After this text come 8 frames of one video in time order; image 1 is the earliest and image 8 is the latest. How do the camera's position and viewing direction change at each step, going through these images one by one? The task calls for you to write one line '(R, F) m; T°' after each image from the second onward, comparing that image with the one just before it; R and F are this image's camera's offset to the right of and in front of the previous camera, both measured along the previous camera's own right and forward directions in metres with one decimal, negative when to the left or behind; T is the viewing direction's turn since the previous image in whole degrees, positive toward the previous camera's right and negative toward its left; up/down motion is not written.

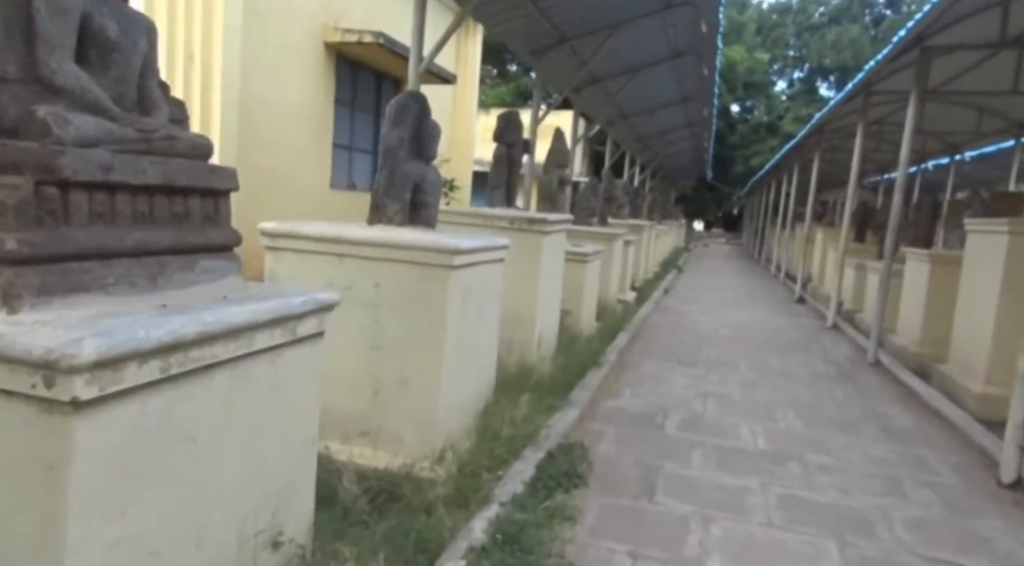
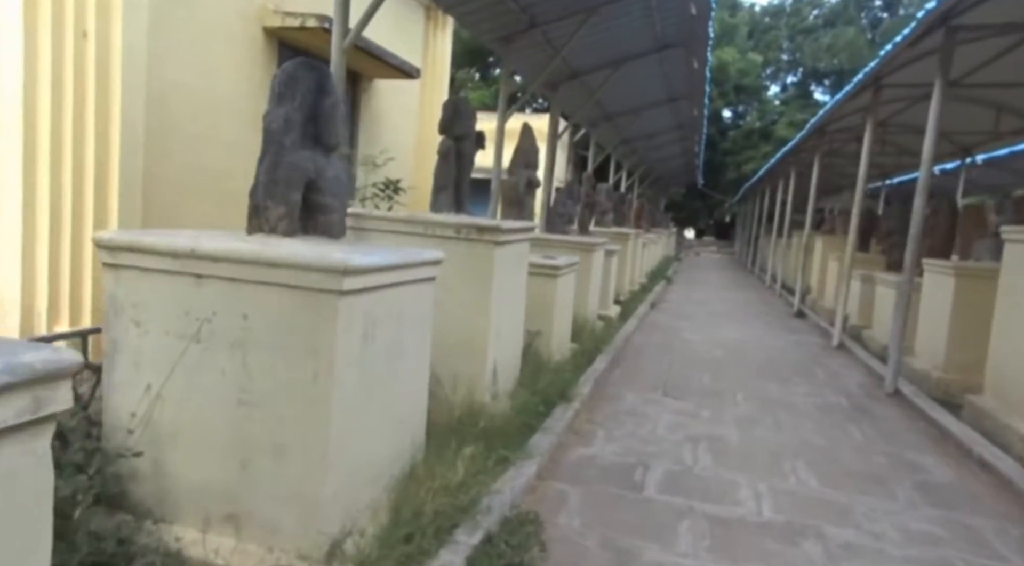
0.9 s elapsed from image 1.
(+0.2, +0.8) m; +1°
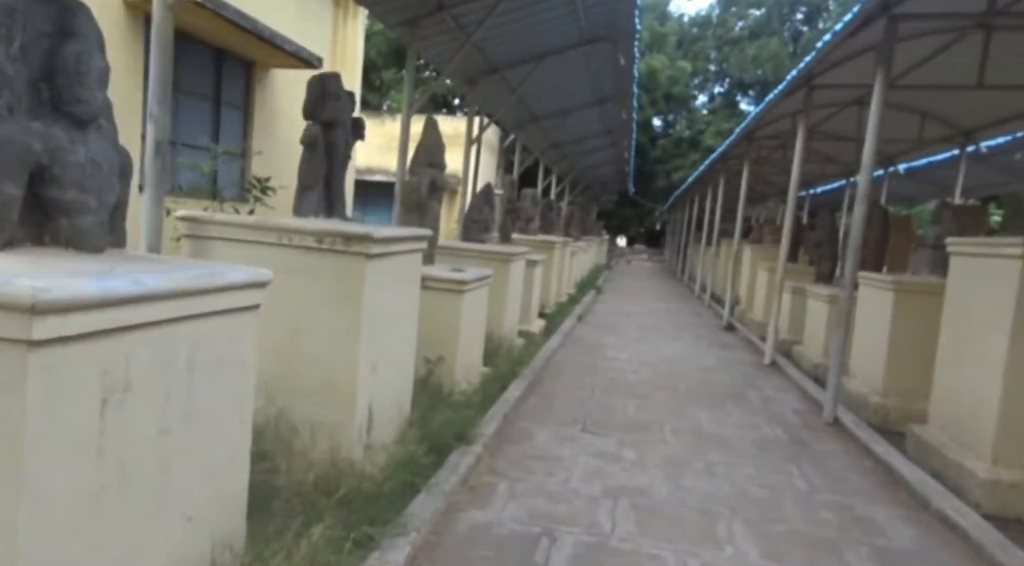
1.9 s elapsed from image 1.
(+0.2, +0.7) m; +5°
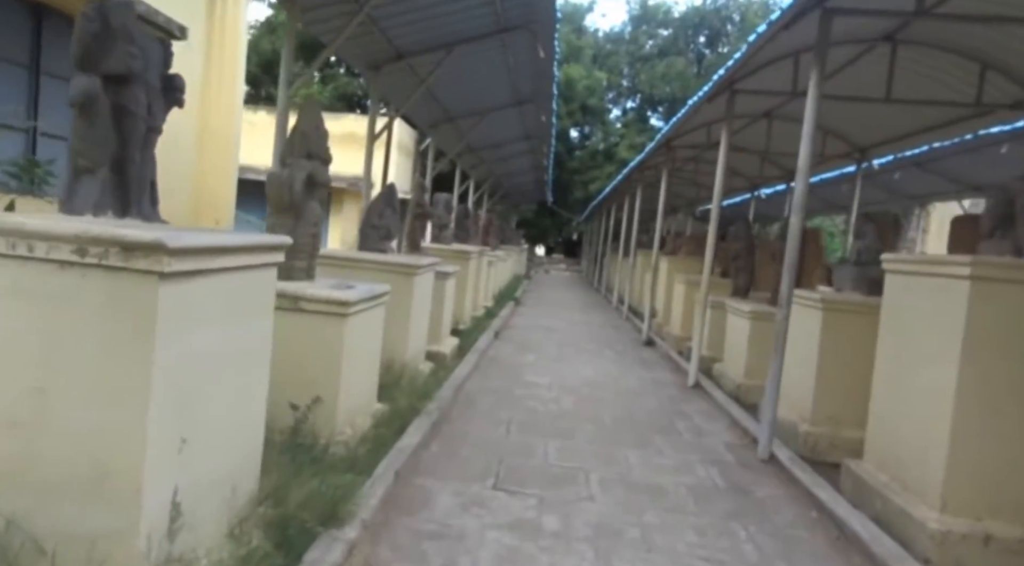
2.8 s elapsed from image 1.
(+0.1, +0.9) m; +6°
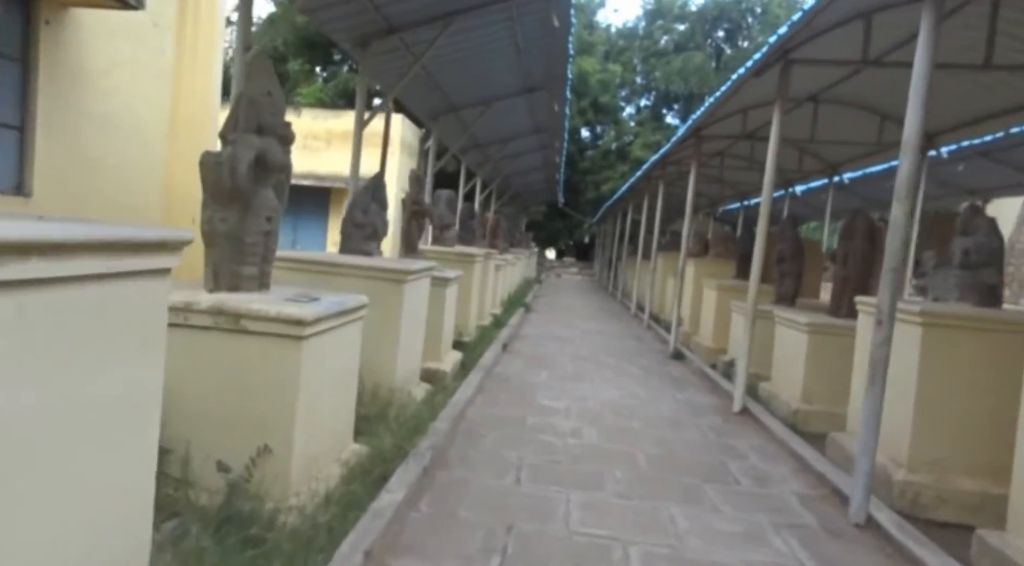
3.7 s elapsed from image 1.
(0.0, +1.0) m; -1°
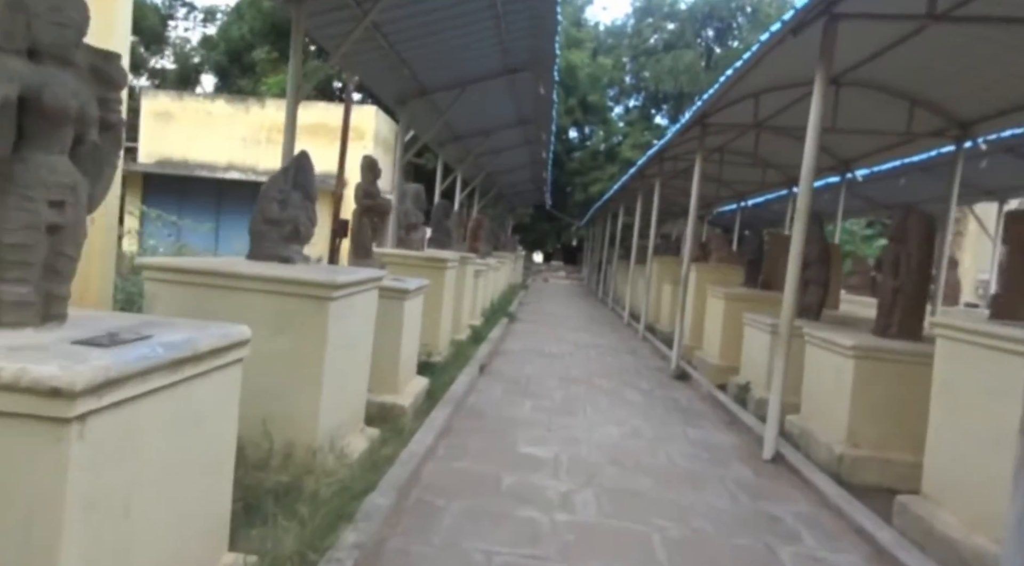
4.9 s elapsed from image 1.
(+0.1, +1.3) m; +1°
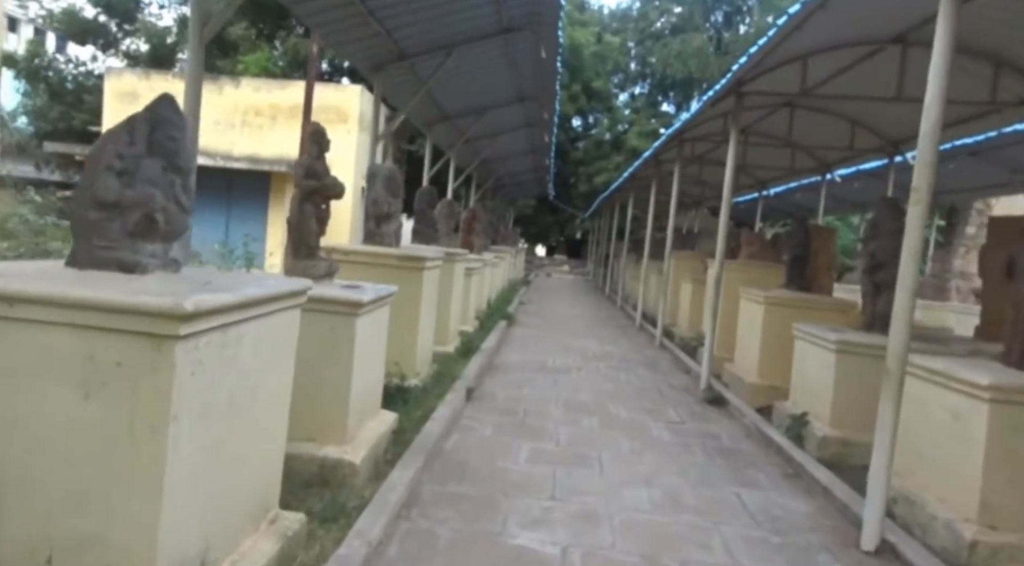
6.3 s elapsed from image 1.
(+0.1, +1.4) m; 0°
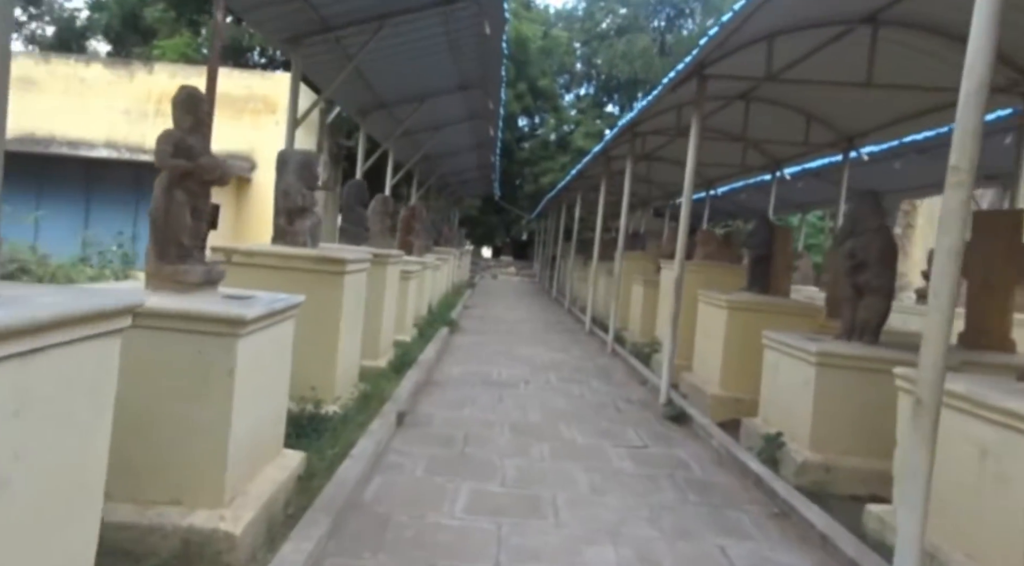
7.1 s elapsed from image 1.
(+0.1, +0.9) m; +4°
